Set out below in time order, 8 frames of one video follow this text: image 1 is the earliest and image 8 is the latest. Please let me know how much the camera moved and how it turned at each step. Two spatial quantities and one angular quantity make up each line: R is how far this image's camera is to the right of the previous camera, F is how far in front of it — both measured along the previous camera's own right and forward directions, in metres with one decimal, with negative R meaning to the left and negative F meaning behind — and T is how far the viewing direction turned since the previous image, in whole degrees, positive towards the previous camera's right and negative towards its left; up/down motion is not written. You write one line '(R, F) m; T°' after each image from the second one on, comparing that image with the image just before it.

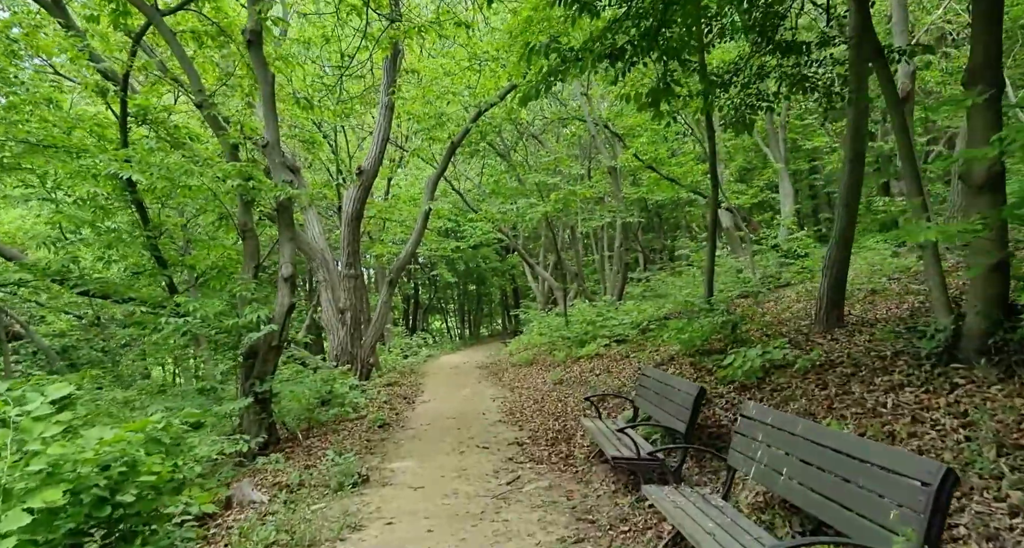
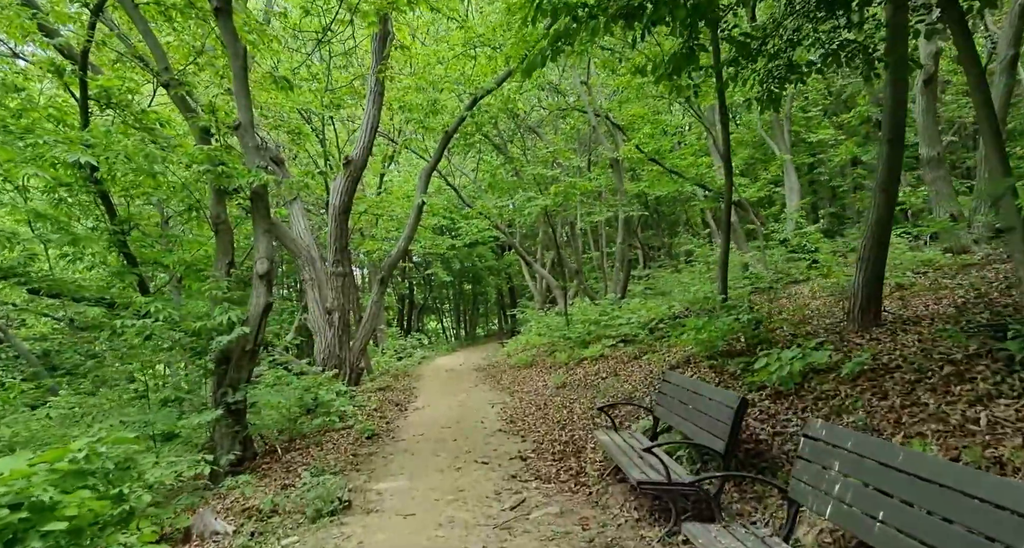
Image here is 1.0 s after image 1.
(-0.1, +0.8) m; 0°
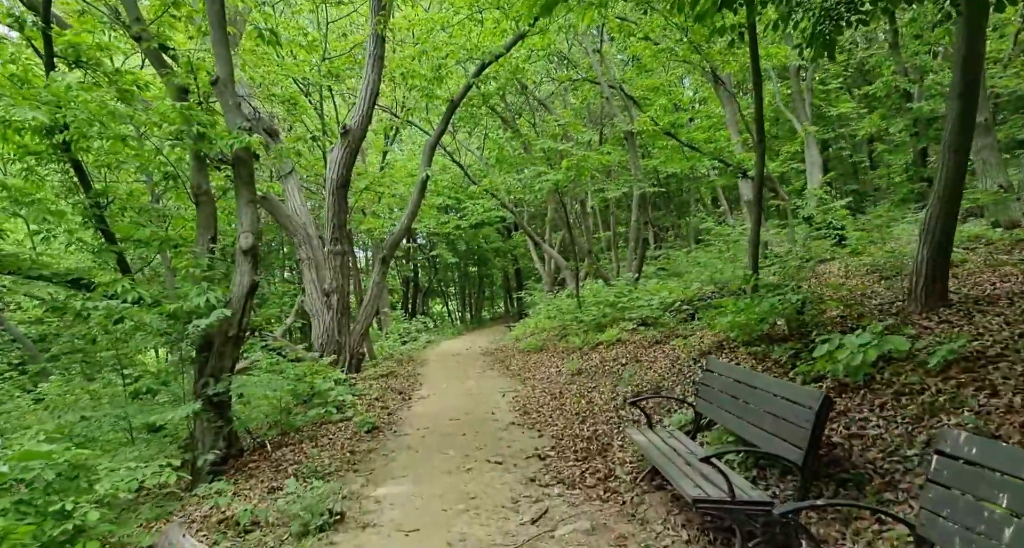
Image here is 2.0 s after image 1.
(-0.1, +0.8) m; 0°
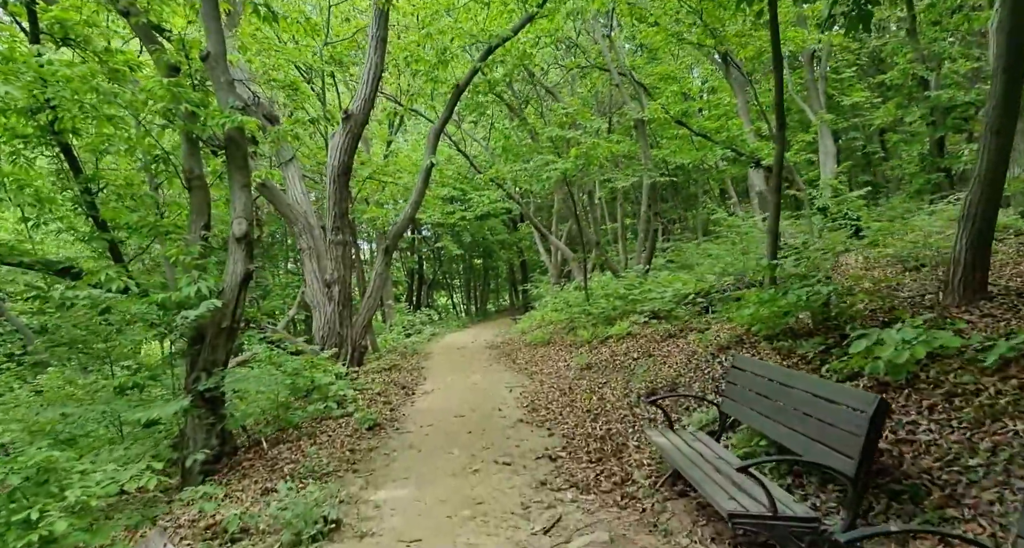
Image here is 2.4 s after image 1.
(0.0, +0.4) m; 0°
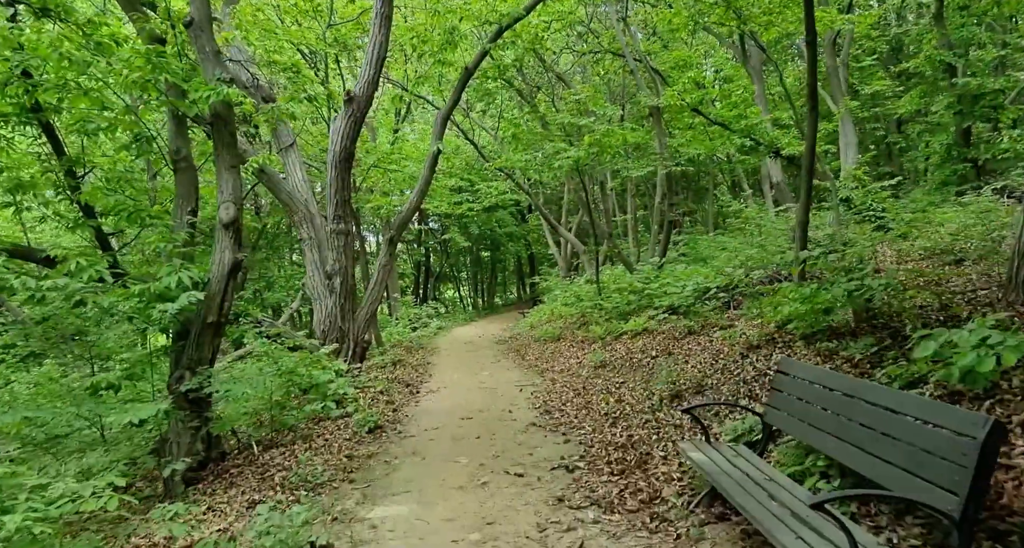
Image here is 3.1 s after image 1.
(-0.1, +0.6) m; -1°
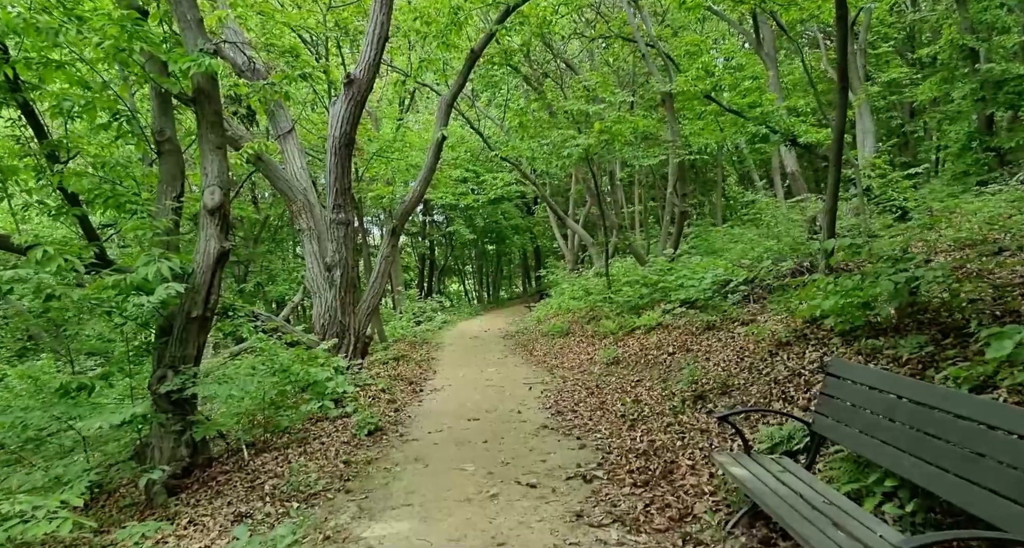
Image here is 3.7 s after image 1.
(-0.1, +0.5) m; 0°
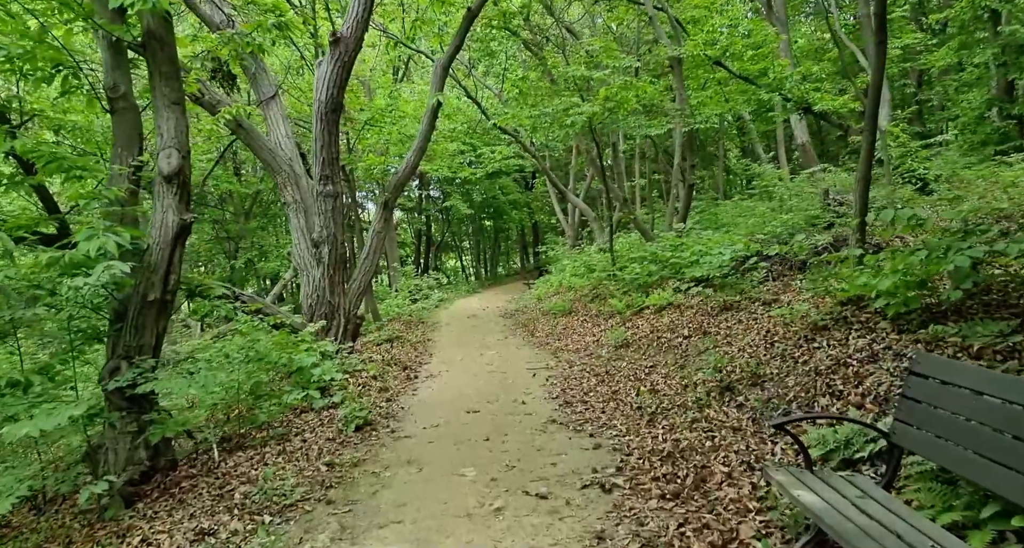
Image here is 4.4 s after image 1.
(-0.1, +0.7) m; 0°
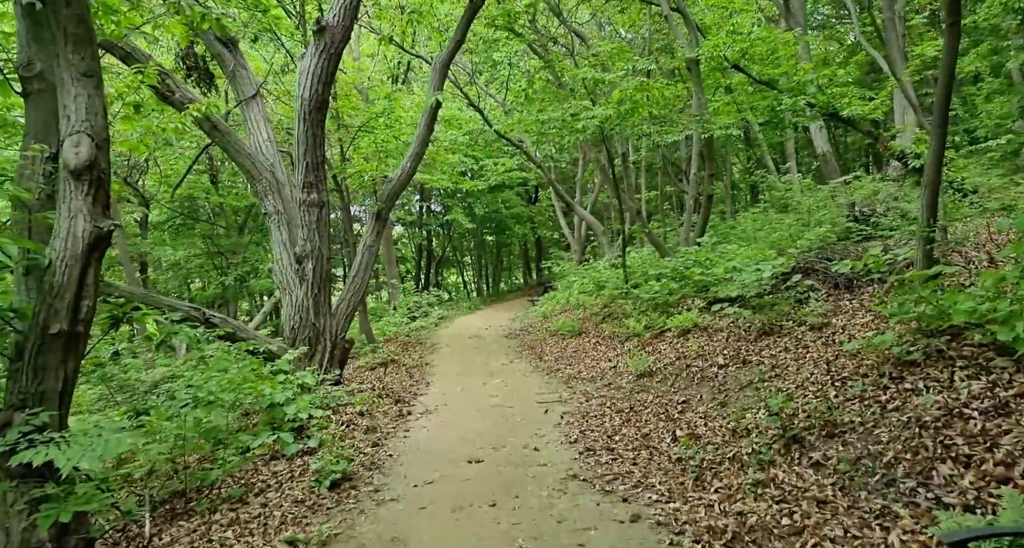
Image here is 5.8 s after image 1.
(-0.1, +1.1) m; 0°
